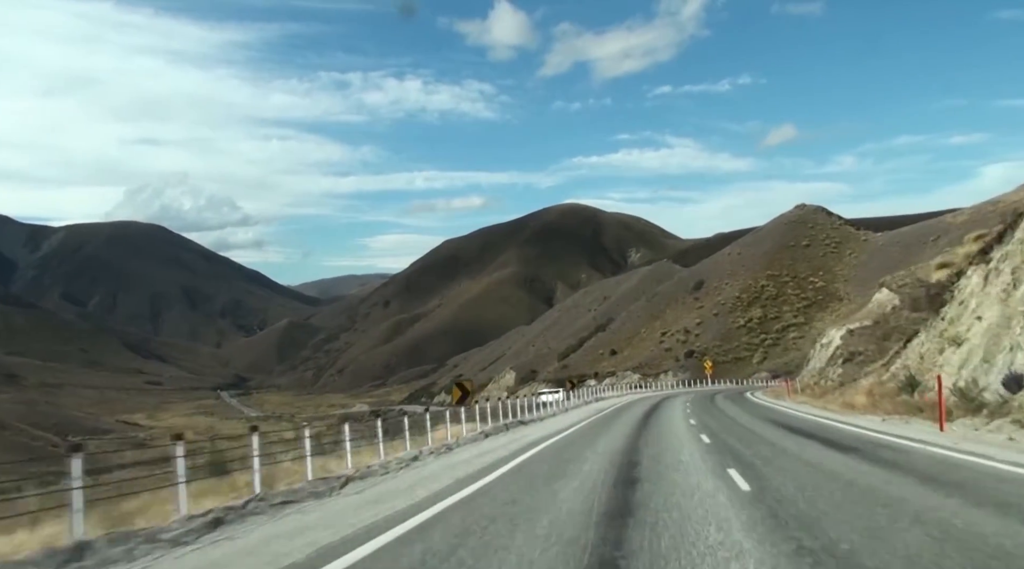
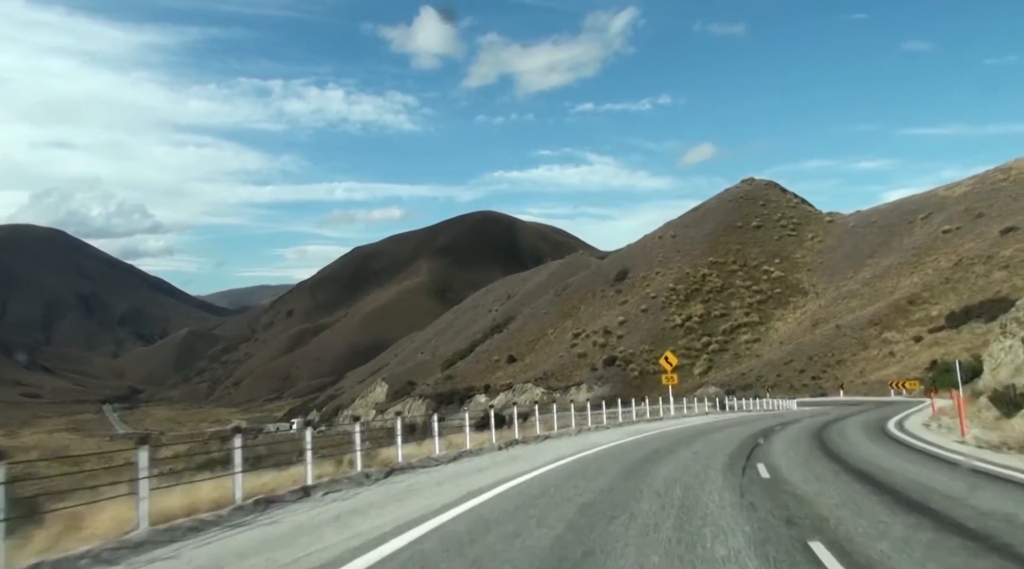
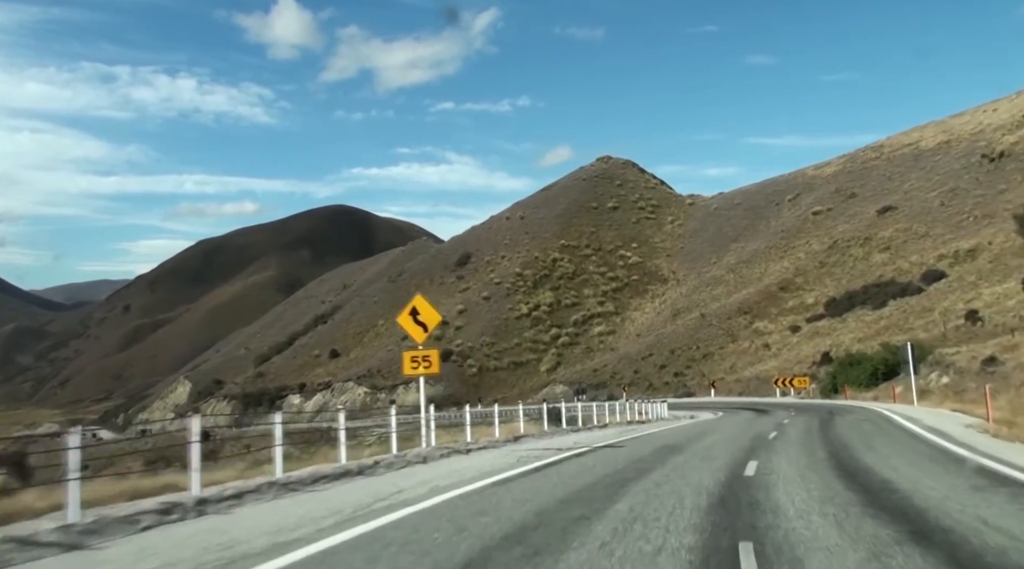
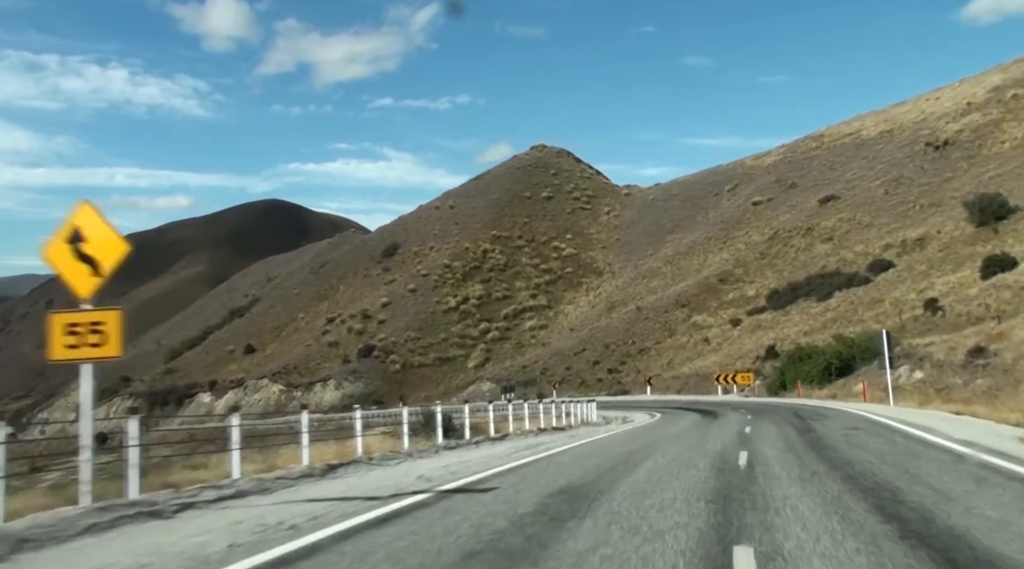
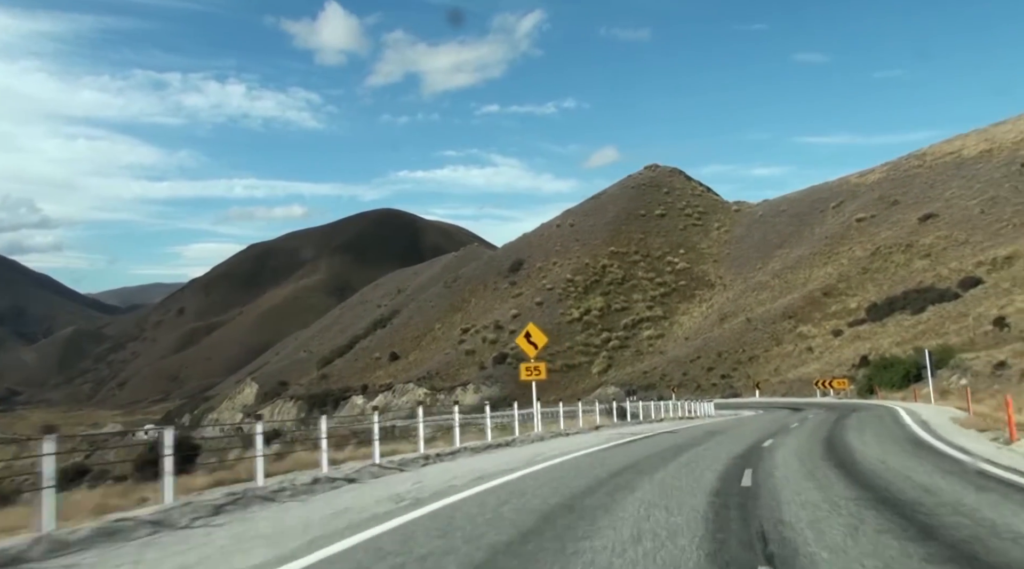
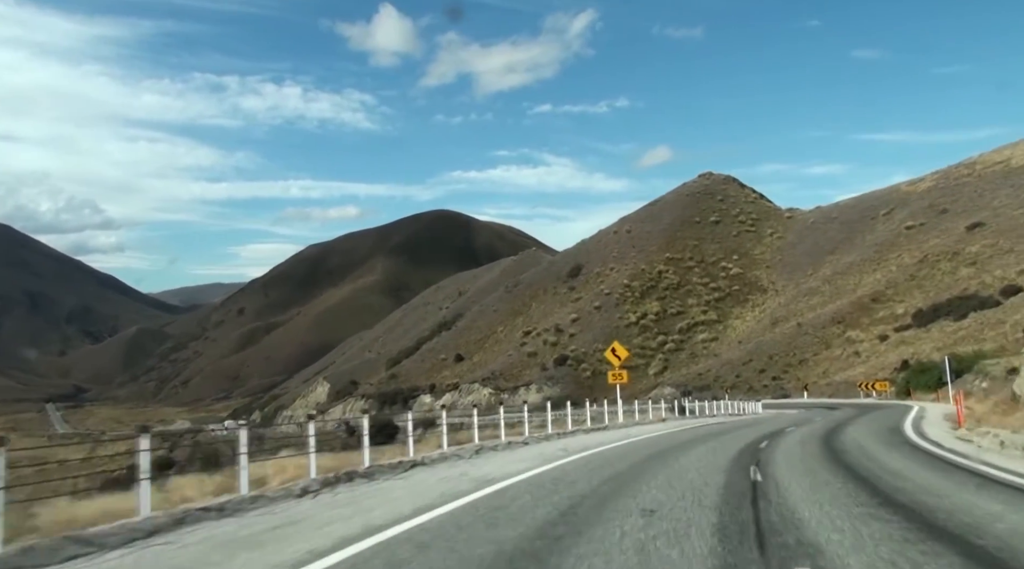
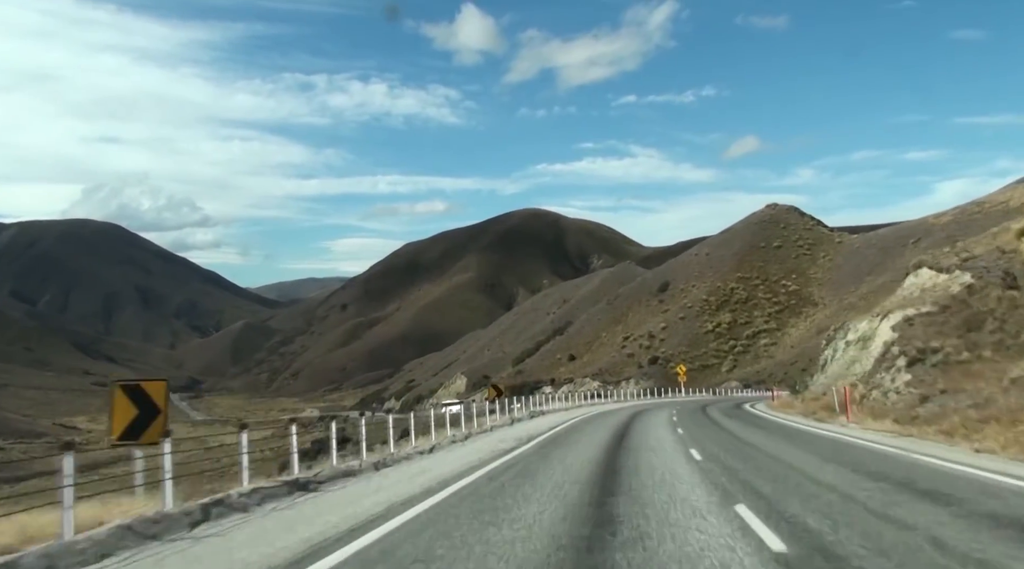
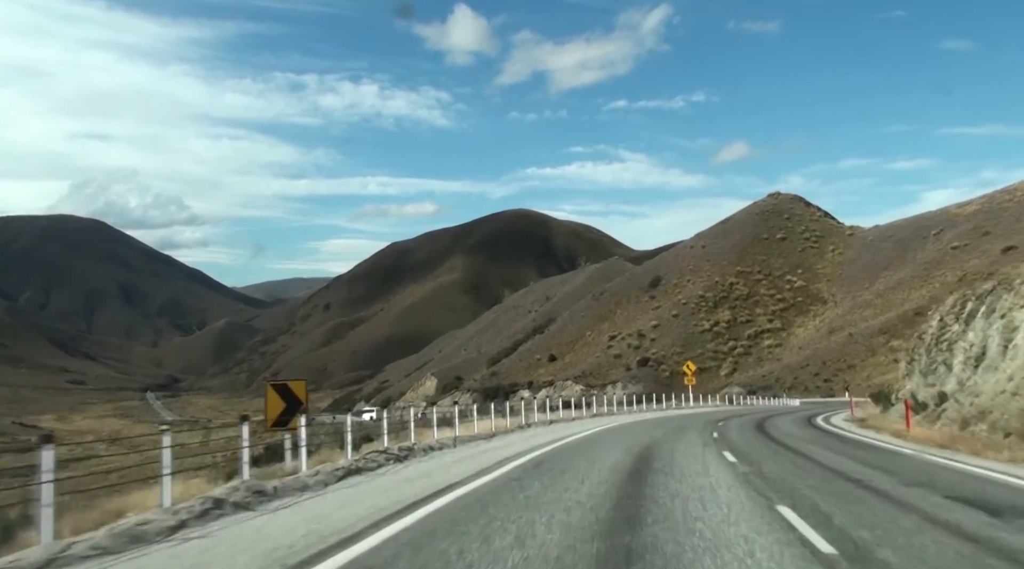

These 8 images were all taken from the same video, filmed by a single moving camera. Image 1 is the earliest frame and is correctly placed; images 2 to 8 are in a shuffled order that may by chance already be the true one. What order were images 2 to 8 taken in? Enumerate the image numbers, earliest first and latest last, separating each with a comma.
7, 8, 2, 6, 5, 3, 4
